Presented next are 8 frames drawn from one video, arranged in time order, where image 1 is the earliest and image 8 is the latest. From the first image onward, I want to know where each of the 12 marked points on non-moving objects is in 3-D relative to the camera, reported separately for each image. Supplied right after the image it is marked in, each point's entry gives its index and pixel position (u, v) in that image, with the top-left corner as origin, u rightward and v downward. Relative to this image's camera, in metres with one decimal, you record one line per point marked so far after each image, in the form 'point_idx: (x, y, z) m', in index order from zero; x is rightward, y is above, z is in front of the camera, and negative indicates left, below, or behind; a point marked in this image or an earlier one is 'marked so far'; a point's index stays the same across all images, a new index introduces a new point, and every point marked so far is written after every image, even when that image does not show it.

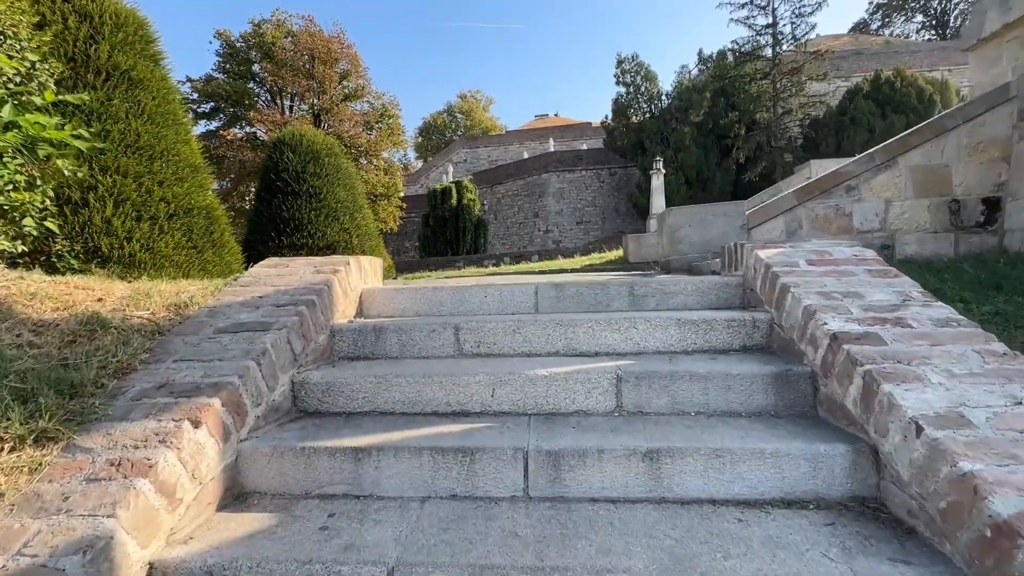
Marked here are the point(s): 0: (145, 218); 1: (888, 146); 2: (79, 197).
0: (-6.7, +1.2, +8.7) m
1: (+2.9, +1.1, +3.7) m
2: (-6.9, +1.2, +8.2) m
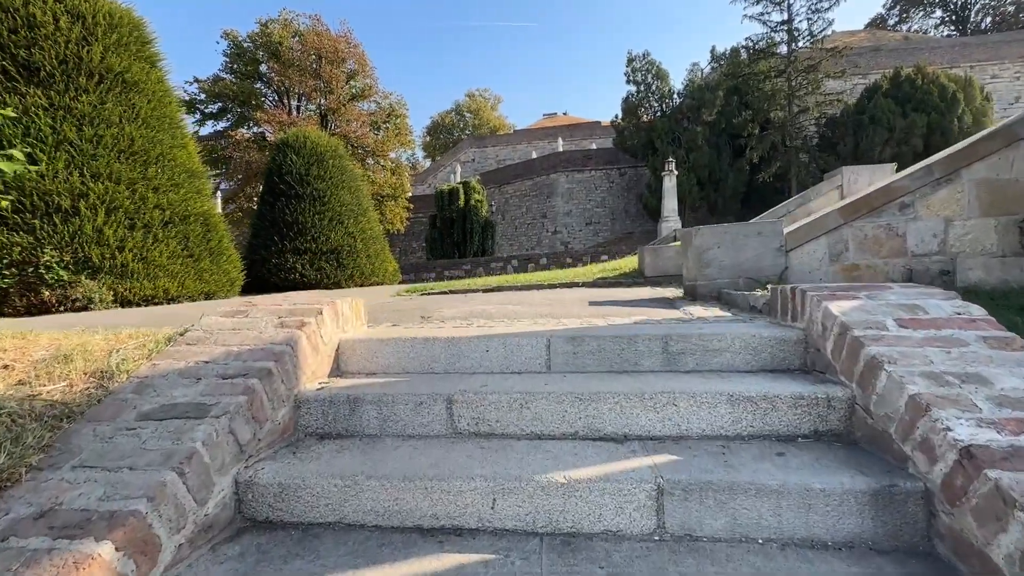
0: (-6.5, +1.0, +8.4) m
1: (+3.0, +0.9, +3.2) m
2: (-6.8, +1.0, +7.9) m
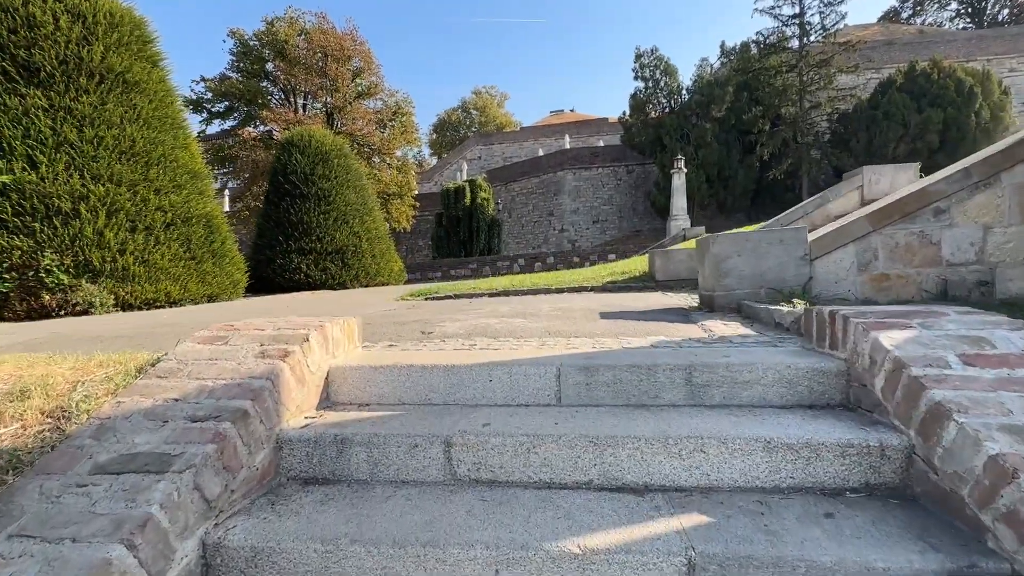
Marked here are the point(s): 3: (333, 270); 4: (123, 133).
0: (-6.4, +1.0, +8.3) m
1: (+3.0, +0.8, +2.9) m
2: (-6.7, +1.0, +7.7) m
3: (-5.3, +0.6, +14.0) m
4: (-6.9, +2.8, +8.3) m
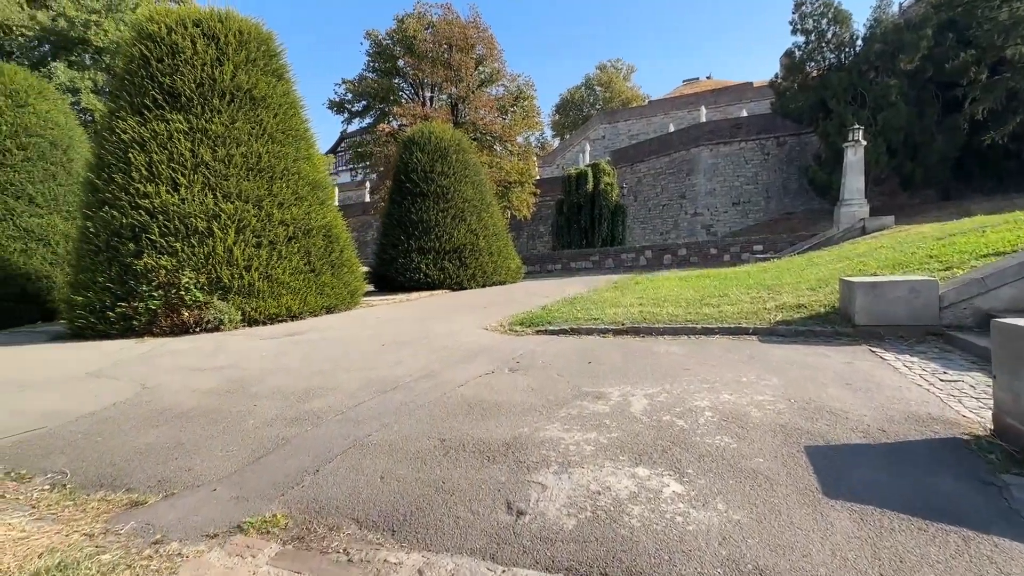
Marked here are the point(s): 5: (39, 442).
0: (-4.3, +0.8, +8.5) m
1: (+3.5, +0.2, +0.9) m
2: (-4.7, +0.7, +8.0) m
3: (-1.8, +0.6, +13.7) m
4: (-4.8, +2.5, +8.5) m
5: (-3.0, -1.0, +2.9) m
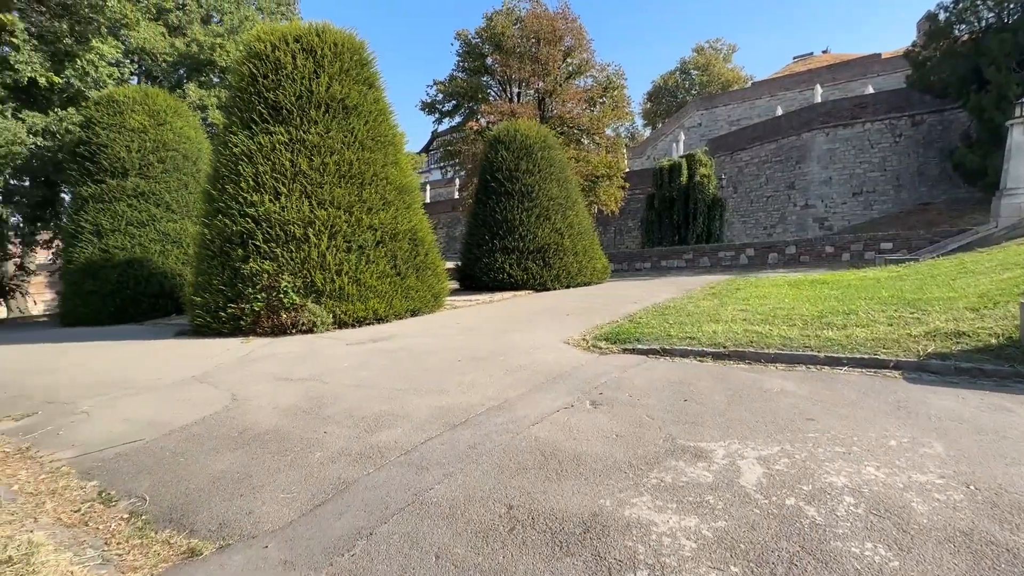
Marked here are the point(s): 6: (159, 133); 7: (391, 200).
0: (-2.8, +0.7, +8.7) m
1: (+3.5, -0.1, -0.1) m
2: (-3.3, +0.6, +8.3) m
3: (+0.6, +0.5, +13.4) m
4: (-3.2, +2.5, +8.8) m
5: (-2.5, -1.1, +3.1) m
6: (-9.4, +4.2, +12.5) m
7: (-2.4, +1.7, +9.3) m
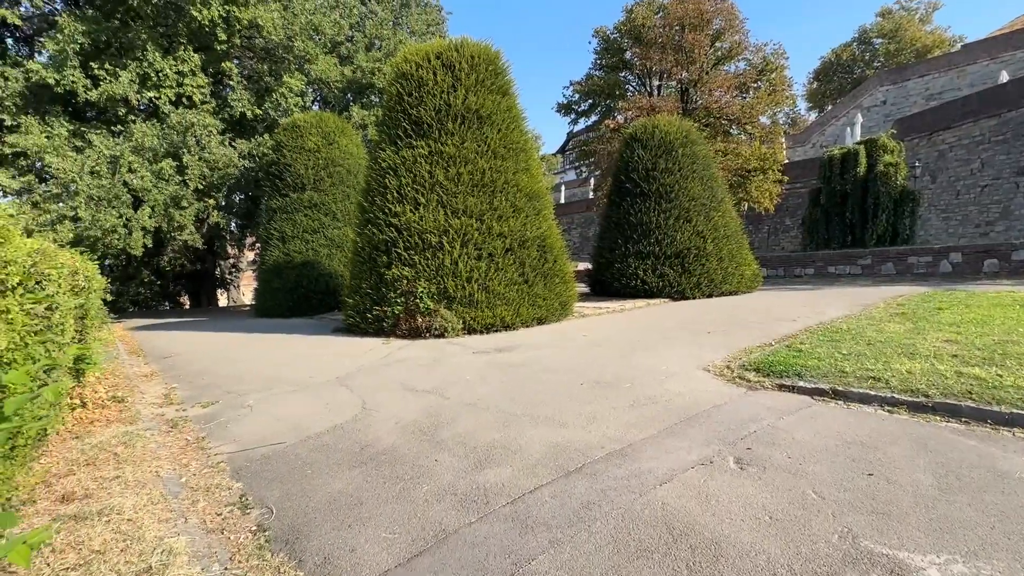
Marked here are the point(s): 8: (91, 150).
0: (-0.3, +0.6, +8.8) m
1: (+3.2, -0.4, -1.4) m
2: (-0.9, +0.5, +8.6) m
3: (+4.2, +0.3, +12.4) m
4: (-0.7, +2.3, +9.0) m
5: (-1.7, -1.3, +3.3) m
6: (-5.6, +4.2, +14.3) m
7: (+0.2, +1.6, +9.3) m
8: (-12.5, +4.1, +13.8) m
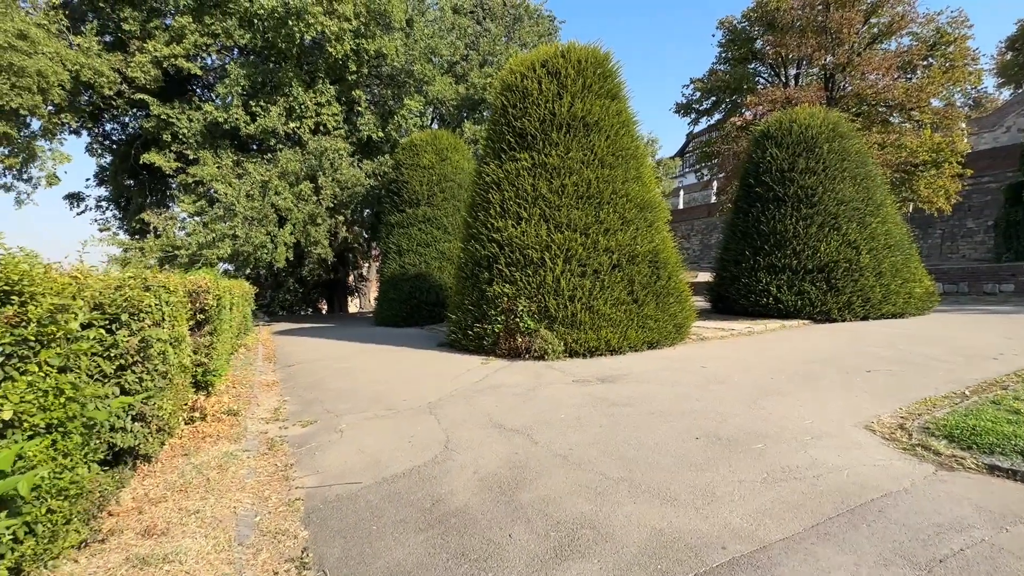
0: (+1.5, +0.2, +8.2) m
1: (+2.5, -0.6, -2.6) m
2: (+0.9, +0.2, +8.1) m
3: (+6.8, -0.1, +10.5) m
4: (+1.3, +2.0, +8.4) m
5: (-1.1, -1.5, +3.1) m
6: (-2.2, +3.8, +14.7) m
7: (+2.1, +1.3, +8.5) m
8: (-9.1, +3.8, +16.0) m
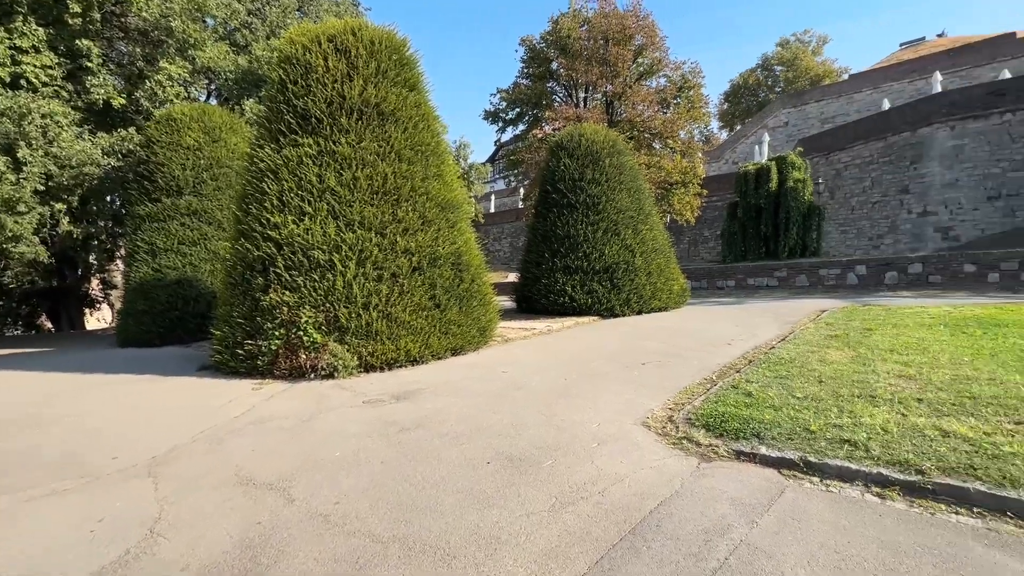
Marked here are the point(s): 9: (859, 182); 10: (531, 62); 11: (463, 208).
0: (-1.8, +0.1, +7.4) m
1: (+3.1, -0.5, -2.2) m
2: (-2.4, +0.1, +7.1) m
3: (+2.2, -0.1, +11.6) m
4: (-2.2, +1.9, +7.6) m
5: (-2.3, -1.6, +1.8) m
6: (-7.8, +3.6, +12.1) m
7: (-1.4, +1.2, +8.0) m
8: (-14.6, +3.5, +10.7) m
9: (+13.0, +3.9, +17.1) m
10: (+0.7, +9.5, +19.3) m
11: (-0.9, +1.5, +8.6) m
